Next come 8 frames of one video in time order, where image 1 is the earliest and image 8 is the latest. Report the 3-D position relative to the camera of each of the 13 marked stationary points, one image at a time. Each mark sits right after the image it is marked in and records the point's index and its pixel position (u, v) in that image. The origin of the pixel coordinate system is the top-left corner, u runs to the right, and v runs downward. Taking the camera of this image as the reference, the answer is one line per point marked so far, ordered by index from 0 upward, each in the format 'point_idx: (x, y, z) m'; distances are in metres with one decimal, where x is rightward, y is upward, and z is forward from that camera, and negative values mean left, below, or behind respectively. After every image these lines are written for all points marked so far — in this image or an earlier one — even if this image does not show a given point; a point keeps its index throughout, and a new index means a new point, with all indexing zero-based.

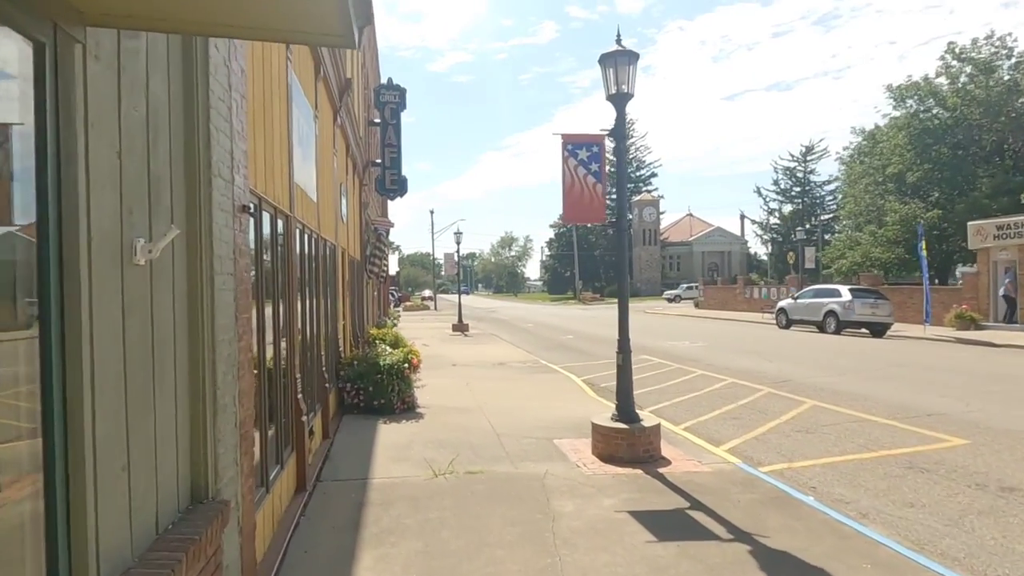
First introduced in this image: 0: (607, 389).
0: (+2.0, -2.1, +14.1) m
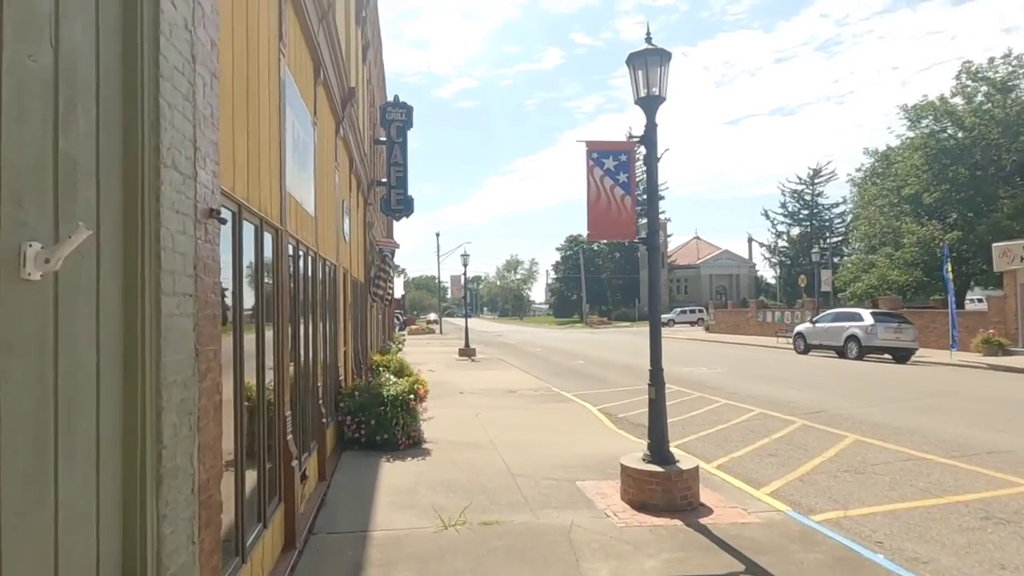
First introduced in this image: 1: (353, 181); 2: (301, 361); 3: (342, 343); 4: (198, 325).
0: (+2.3, -2.6, +13.2) m
1: (-3.1, +2.1, +13.2) m
2: (-2.2, -0.8, +6.8) m
3: (-2.7, -0.9, +10.7) m
4: (-1.4, -0.2, +2.9) m
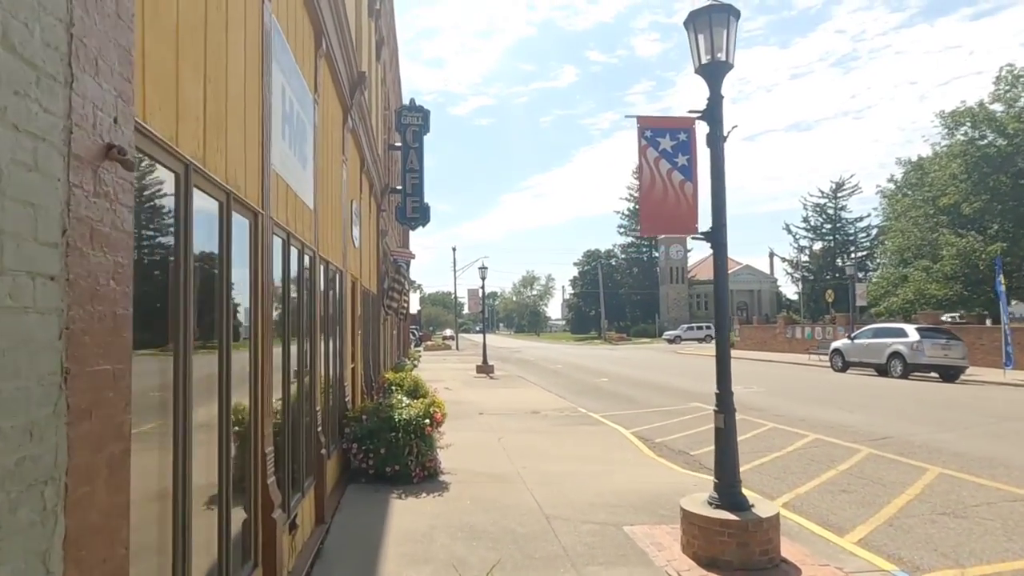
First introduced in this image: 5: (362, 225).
0: (+2.7, -2.8, +11.8) m
1: (-2.7, +1.9, +12.1) m
2: (-1.9, -0.8, +5.6) m
3: (-2.3, -1.0, +9.5) m
4: (-1.2, -0.1, +1.8) m
5: (-2.7, +1.1, +12.0) m
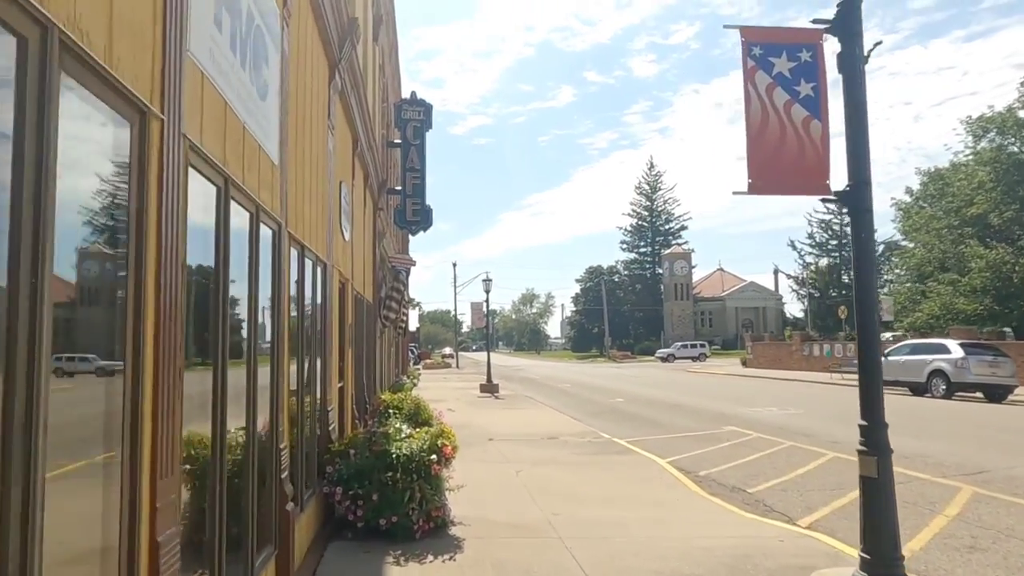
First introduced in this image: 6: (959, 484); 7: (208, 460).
0: (+3.0, -2.9, +10.0) m
1: (-2.4, +1.9, +10.4) m
2: (-1.6, -0.7, +3.8) m
3: (-2.0, -1.0, +7.7) m
4: (-0.9, +0.1, -0.1) m
5: (-2.4, +1.0, +10.2) m
6: (+5.8, -2.6, +8.6) m
7: (-1.5, -0.8, +3.3) m
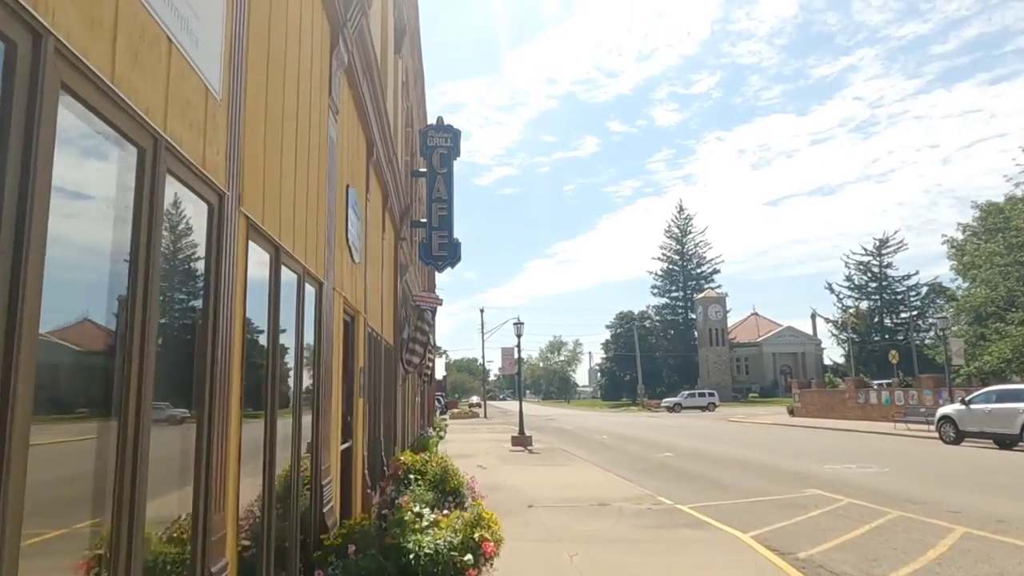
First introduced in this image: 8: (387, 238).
0: (+3.6, -3.3, +7.8) m
1: (-1.8, +1.4, +8.8) m
2: (-1.2, -0.7, +2.0) m
3: (-1.5, -1.3, +5.8) m
4: (-0.7, +0.4, -1.8) m
5: (-1.8, +0.6, +8.5) m
6: (+6.4, -2.8, +6.3) m
7: (-1.2, -0.8, +1.5) m
8: (-2.0, +0.8, +10.6) m
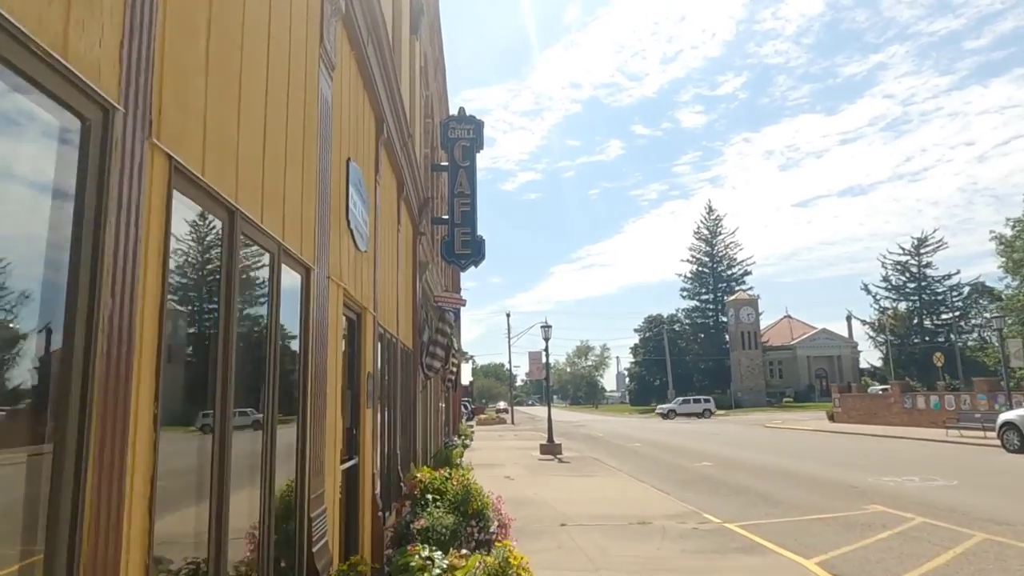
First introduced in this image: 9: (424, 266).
0: (+3.9, -3.1, +6.6) m
1: (-1.5, +1.4, +7.8) m
2: (-1.1, -0.6, +1.0) m
3: (-1.3, -1.3, +4.9) m
4: (-0.7, +0.5, -2.8) m
5: (-1.5, +0.6, +7.6) m
6: (+6.6, -2.7, +5.1) m
7: (-1.1, -0.7, +0.5) m
8: (-1.6, +0.8, +9.7) m
9: (-1.6, +0.4, +12.1) m
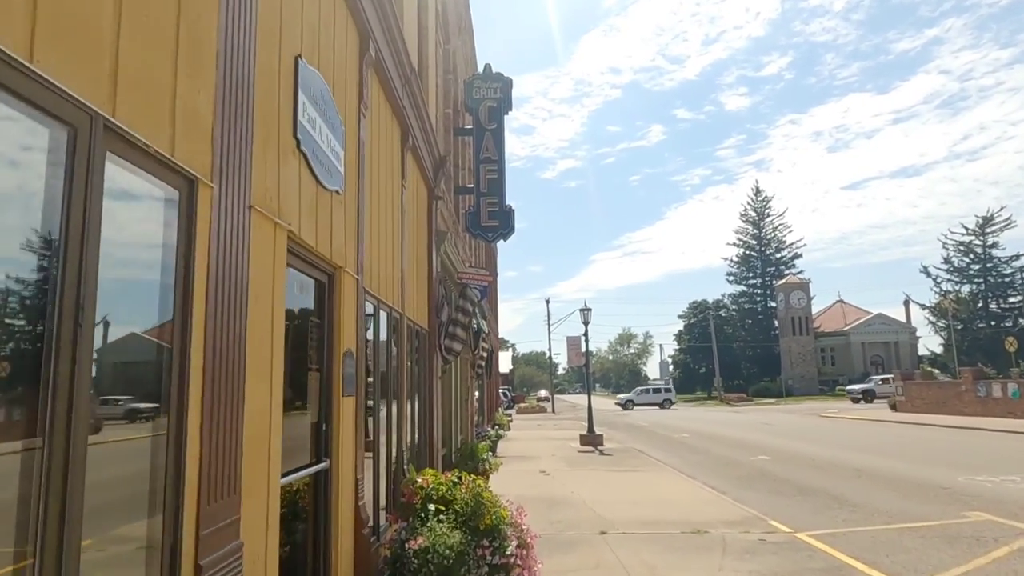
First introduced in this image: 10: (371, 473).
0: (+4.1, -2.7, +4.9) m
1: (-1.3, +1.8, +6.4) m
2: (-1.3, -0.3, -0.4) m
3: (-1.2, -0.9, +3.5) m
4: (-1.2, +0.7, -4.2) m
5: (-1.3, +1.0, +6.1) m
6: (+6.7, -2.3, +3.2) m
7: (-1.3, -0.4, -0.9) m
8: (-1.2, +1.2, +8.2) m
9: (-1.1, +0.8, +10.7) m
10: (-1.2, -1.6, +5.9) m
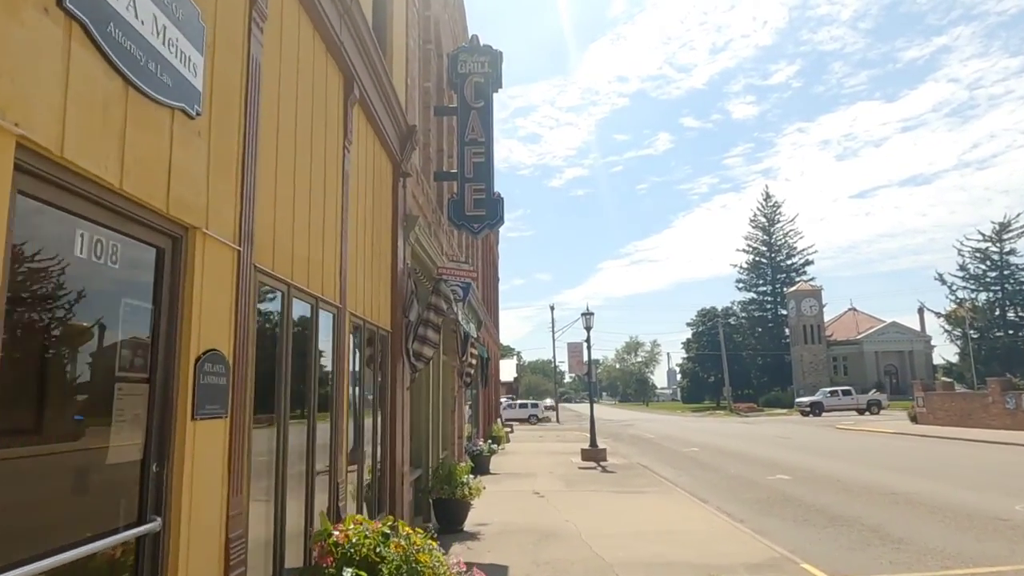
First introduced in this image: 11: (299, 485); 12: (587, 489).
0: (+3.8, -2.6, +3.3) m
1: (-1.5, +1.9, +4.9) m
2: (-1.7, -0.1, -1.9) m
3: (-1.5, -0.8, +1.9) m
4: (-1.6, +1.0, -5.8) m
5: (-1.5, +1.1, +4.6) m
6: (+6.4, -2.1, +1.5) m
7: (-1.7, -0.2, -2.5) m
8: (-1.5, +1.3, +6.7) m
9: (-1.4, +0.9, +9.1) m
10: (-1.5, -1.5, +4.3) m
11: (-1.5, -1.5, +4.9) m
12: (+1.7, -4.3, +14.4) m
